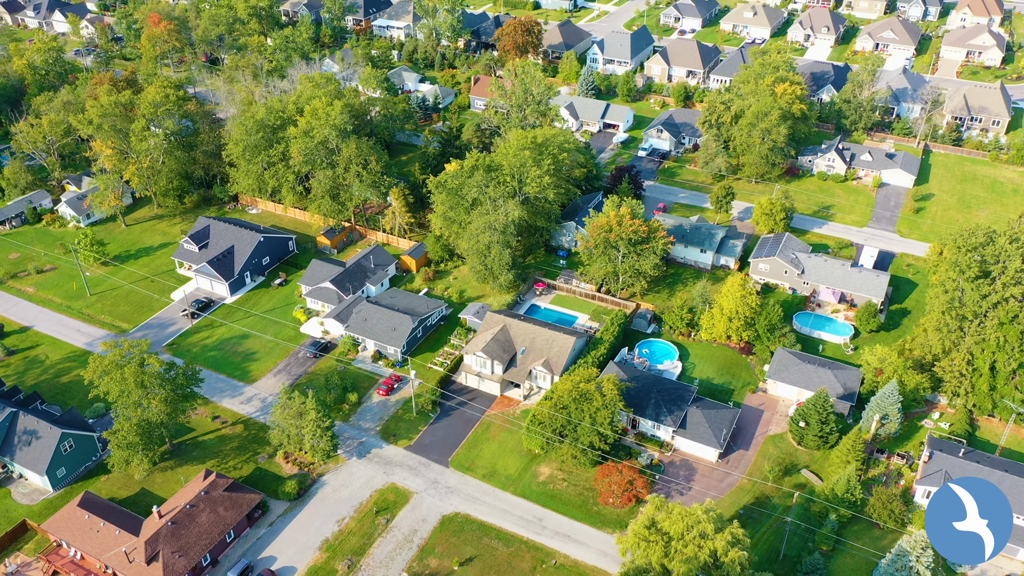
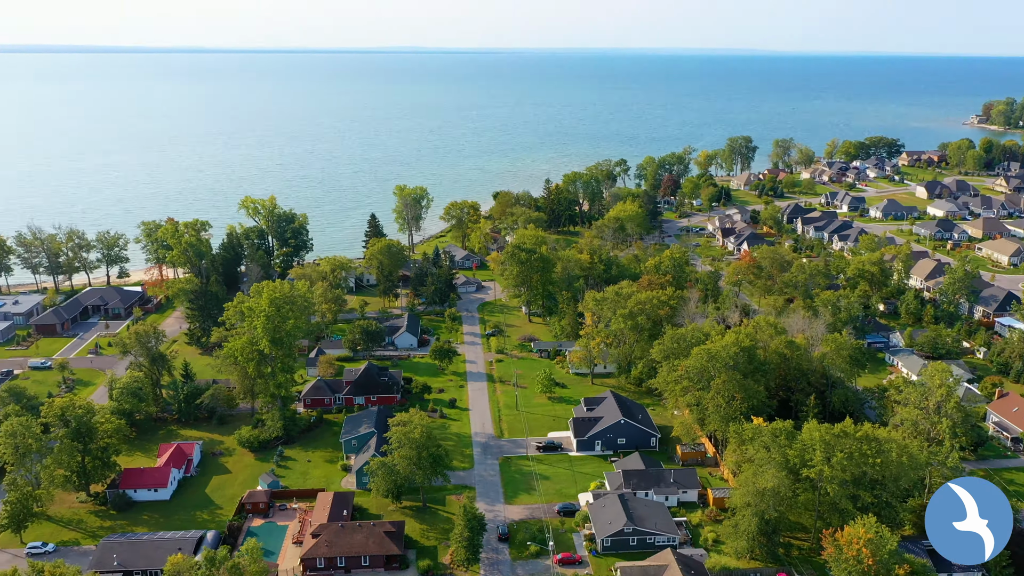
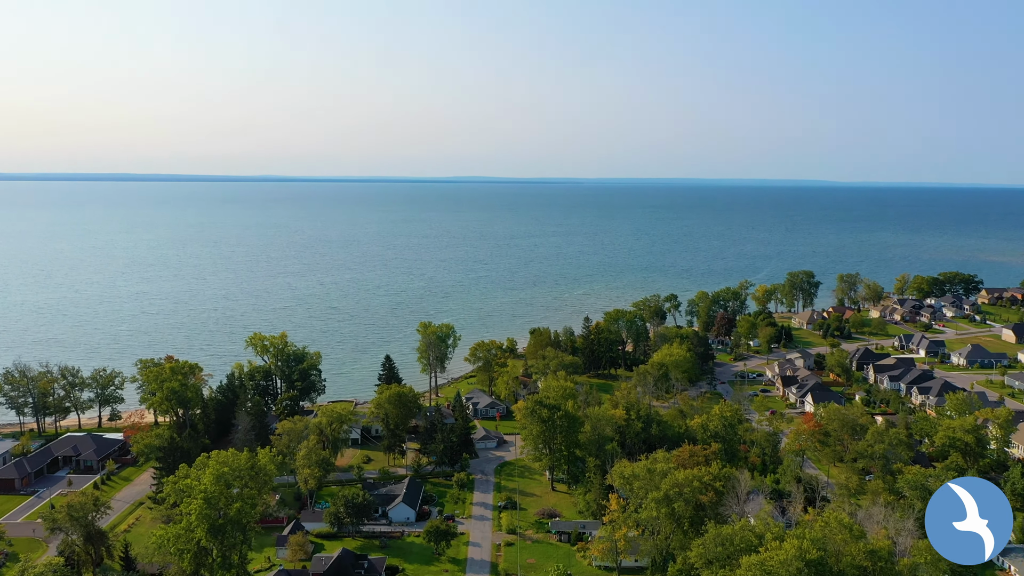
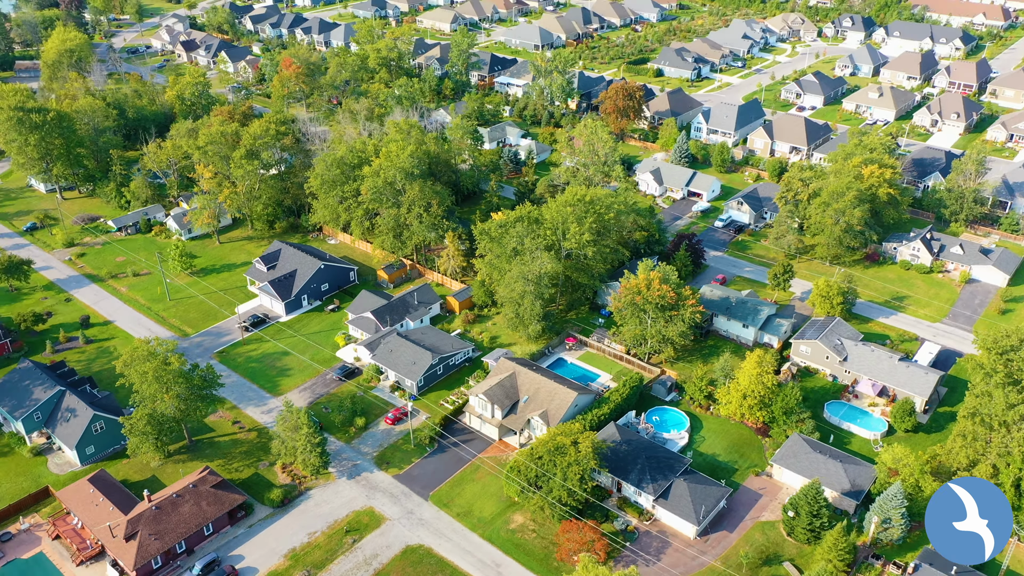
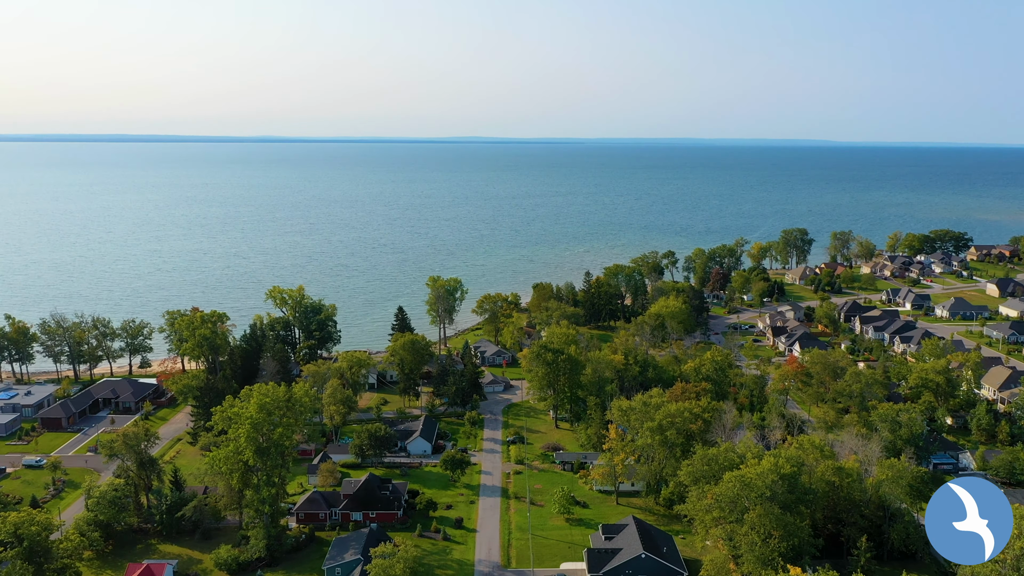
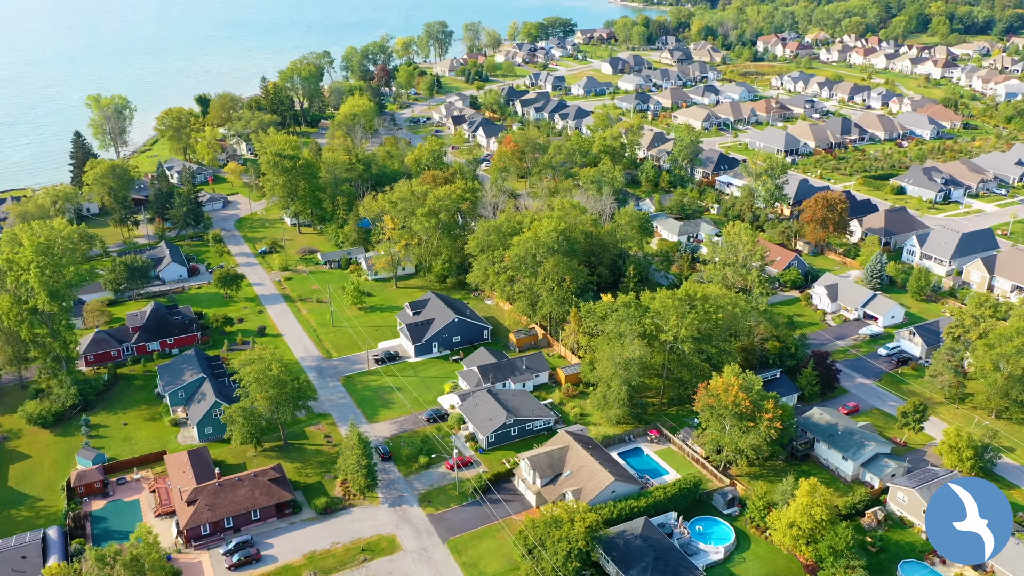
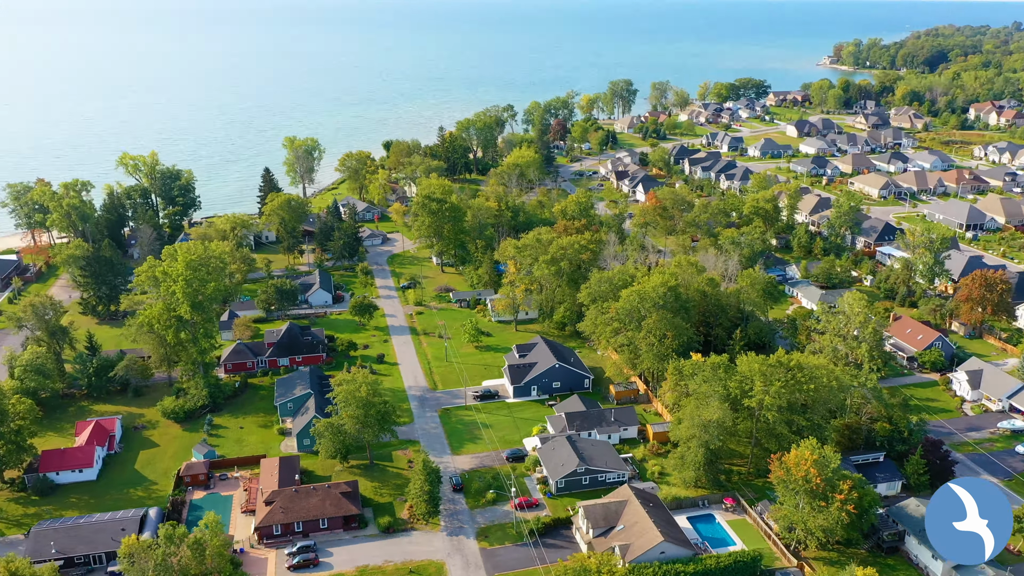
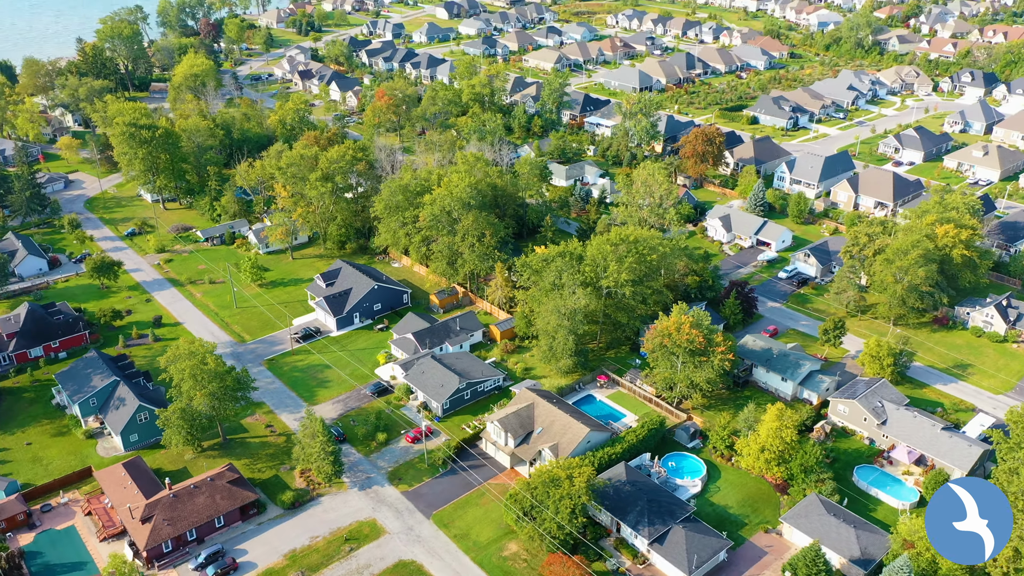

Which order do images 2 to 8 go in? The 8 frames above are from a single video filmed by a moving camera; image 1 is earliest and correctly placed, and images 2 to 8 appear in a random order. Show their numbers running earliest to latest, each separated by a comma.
4, 8, 6, 7, 2, 5, 3
